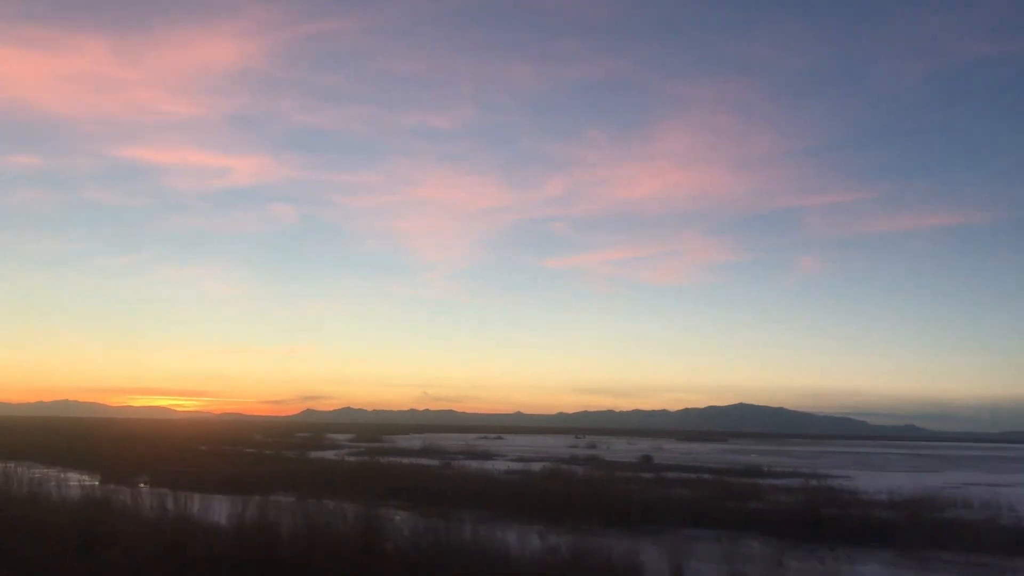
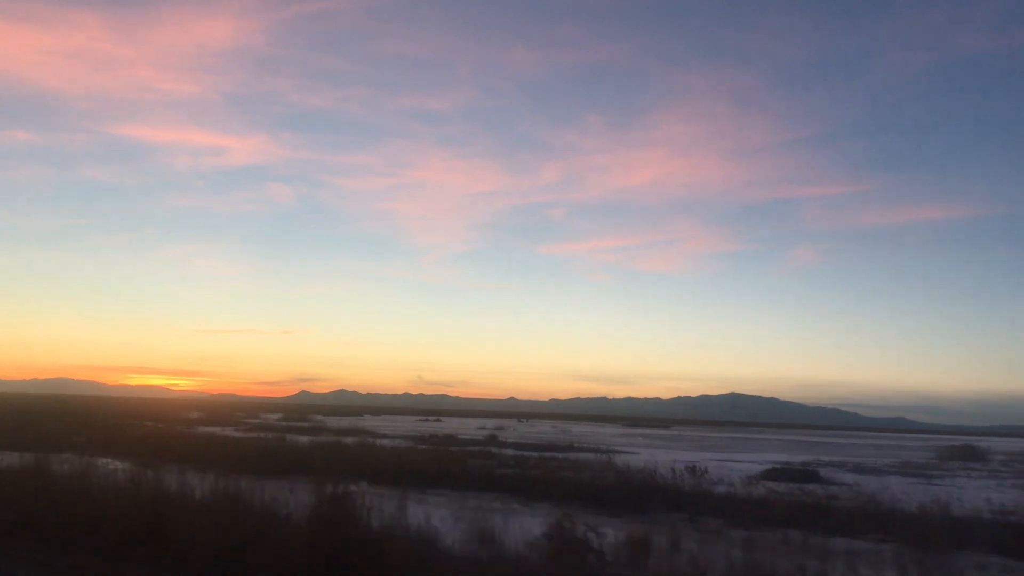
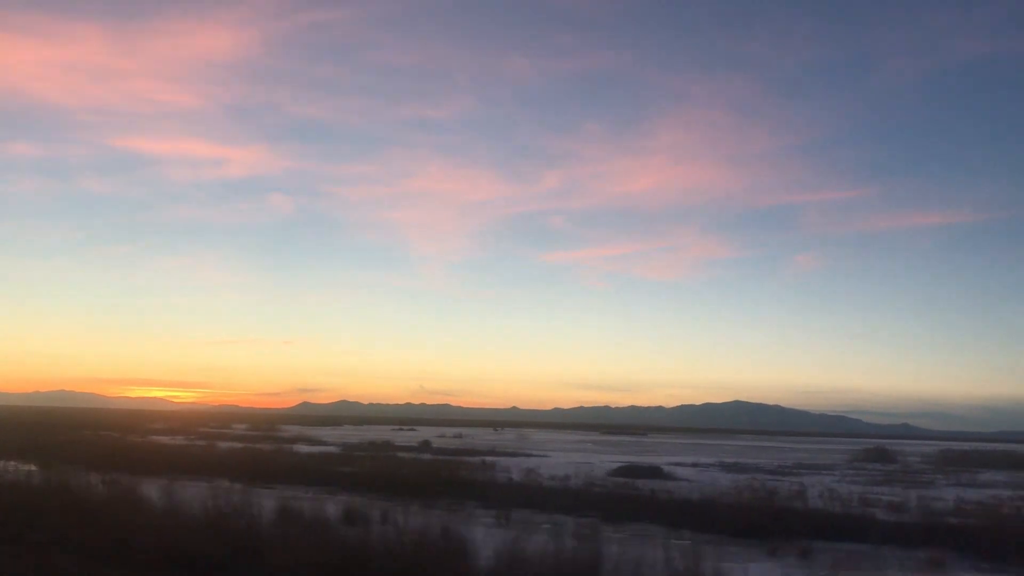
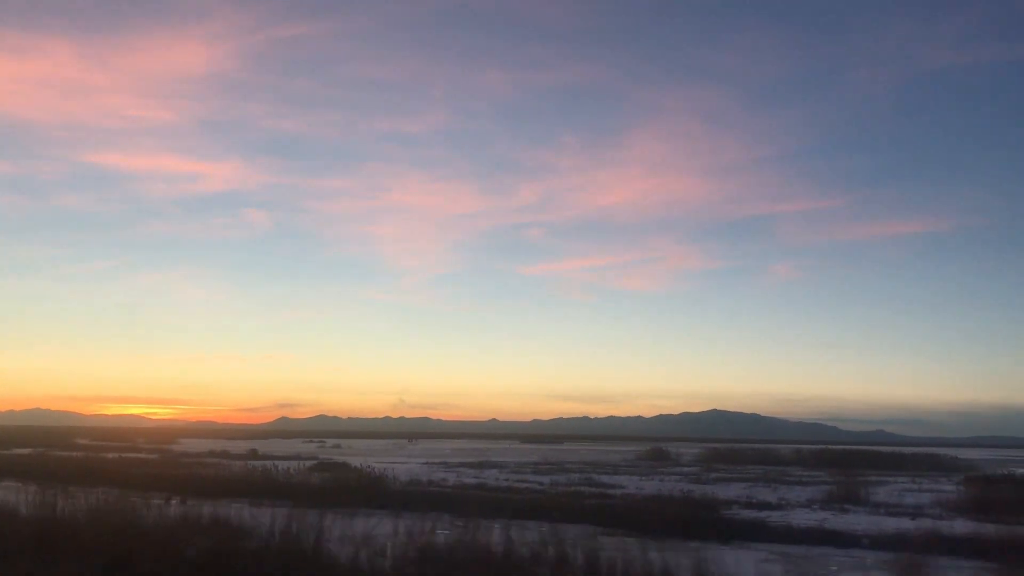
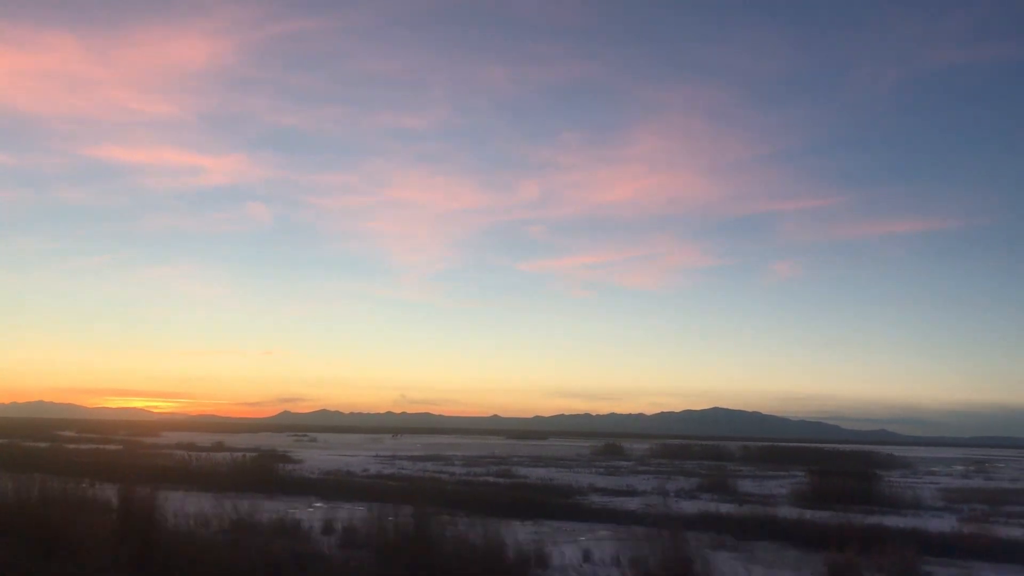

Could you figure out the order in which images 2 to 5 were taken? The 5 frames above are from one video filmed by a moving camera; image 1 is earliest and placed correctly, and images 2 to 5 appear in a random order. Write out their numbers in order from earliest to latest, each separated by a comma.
2, 3, 4, 5
